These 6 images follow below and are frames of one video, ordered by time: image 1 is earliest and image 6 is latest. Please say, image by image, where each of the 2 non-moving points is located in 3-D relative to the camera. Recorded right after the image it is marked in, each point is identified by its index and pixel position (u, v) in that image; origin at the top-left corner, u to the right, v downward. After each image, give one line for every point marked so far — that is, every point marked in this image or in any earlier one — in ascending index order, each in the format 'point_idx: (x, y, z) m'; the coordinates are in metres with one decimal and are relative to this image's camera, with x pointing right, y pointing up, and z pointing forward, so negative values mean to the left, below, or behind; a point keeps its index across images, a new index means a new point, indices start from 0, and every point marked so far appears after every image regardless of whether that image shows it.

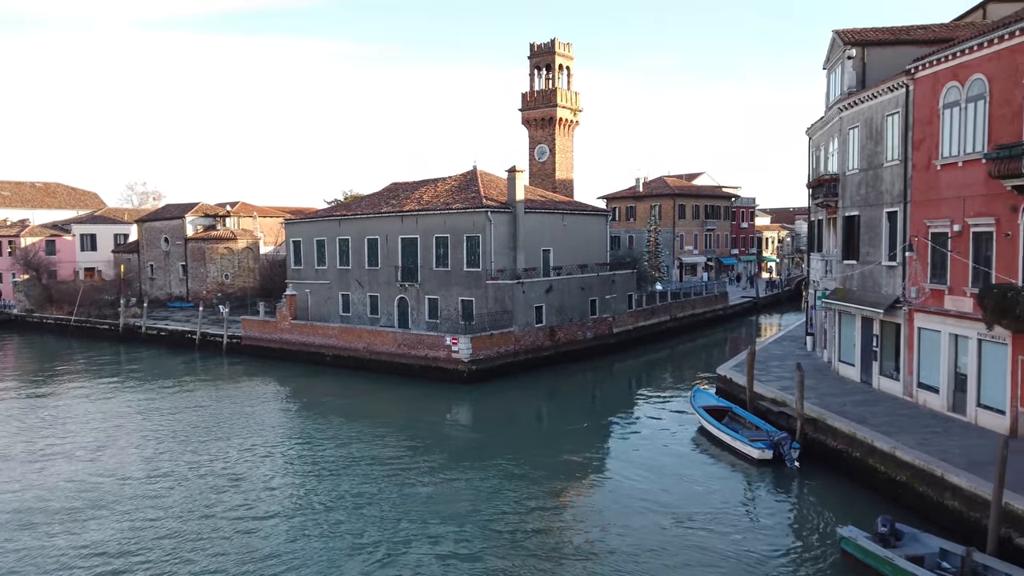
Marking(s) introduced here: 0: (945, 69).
0: (+11.3, +5.7, +19.4) m
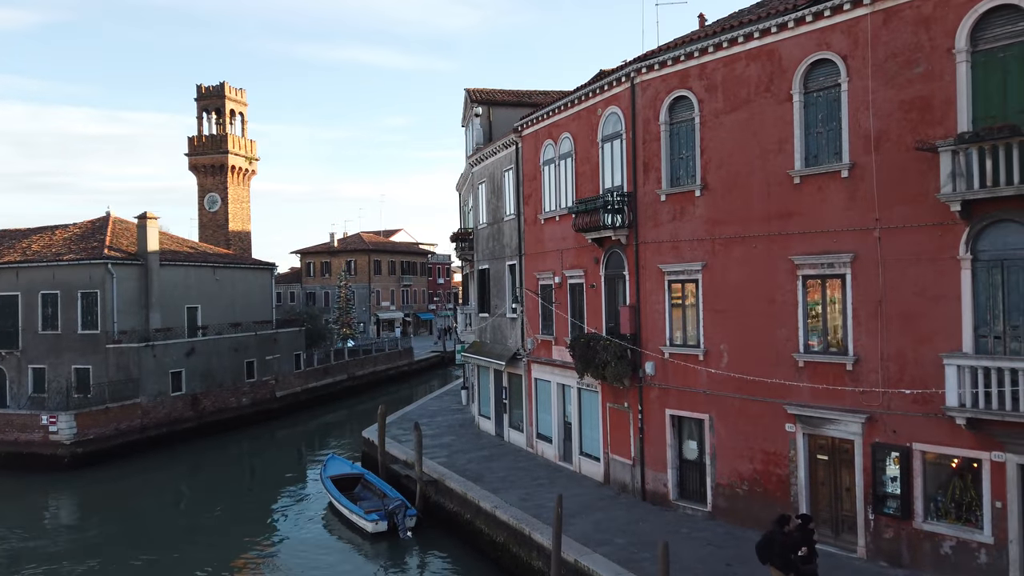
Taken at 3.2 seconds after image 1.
0: (+0.8, +4.3, +20.2) m
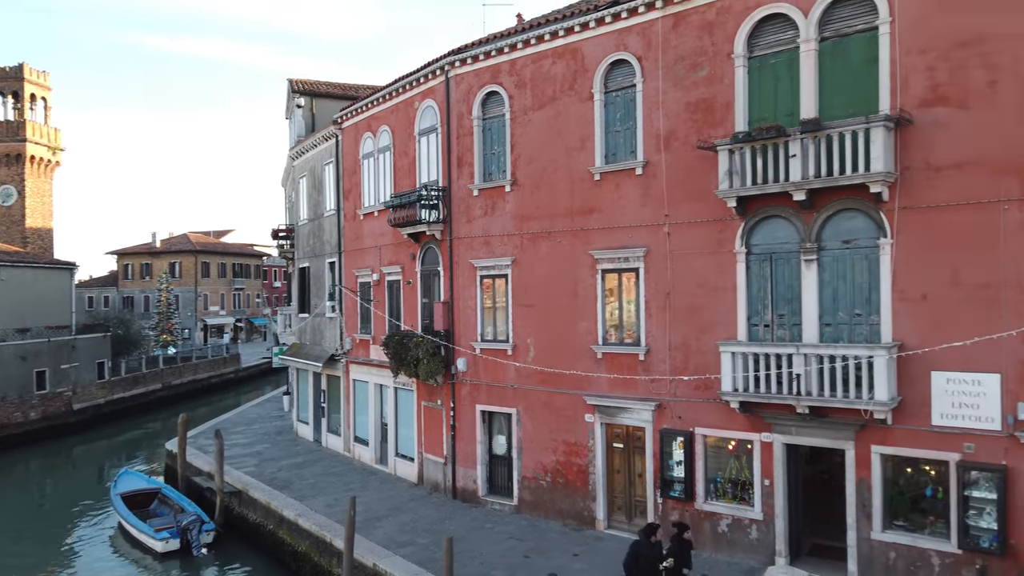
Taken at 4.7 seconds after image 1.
0: (-4.0, +4.4, +19.6) m
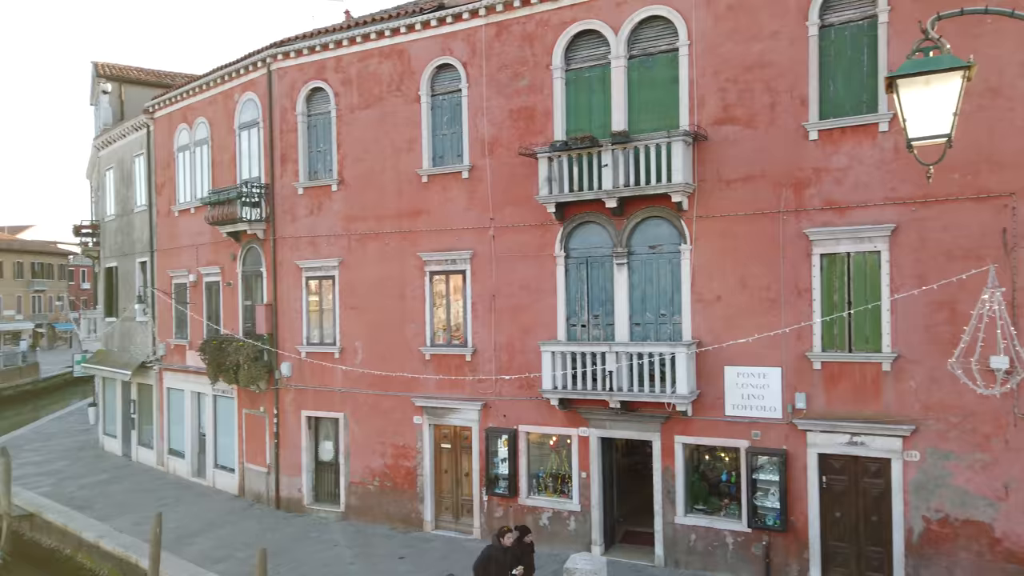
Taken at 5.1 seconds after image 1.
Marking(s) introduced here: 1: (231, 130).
0: (-8.3, +4.4, +18.3) m
1: (-6.2, +3.5, +16.4) m
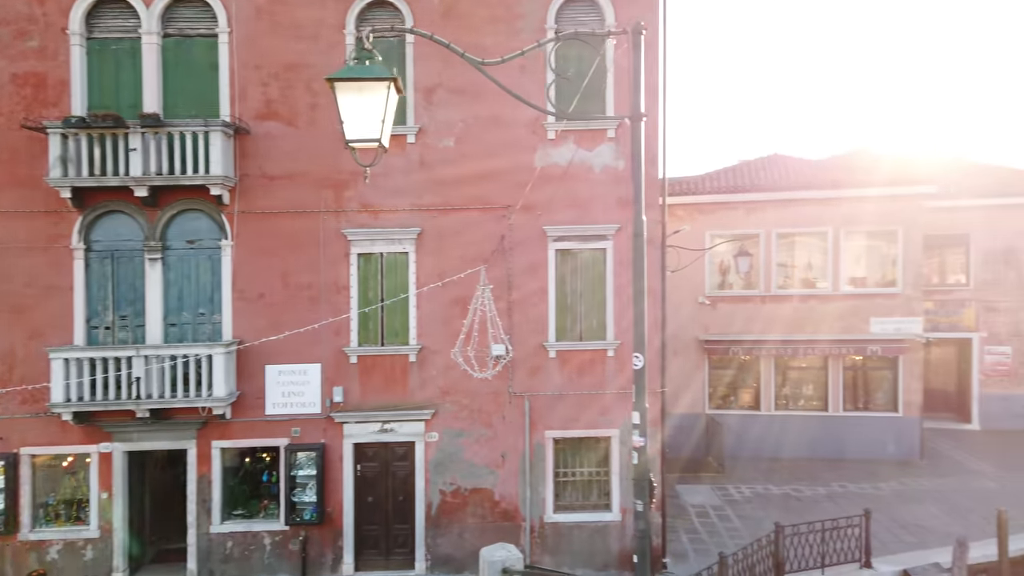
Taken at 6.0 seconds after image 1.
0: (-17.1, +4.4, +11.2) m
1: (-14.4, +3.6, +10.6) m
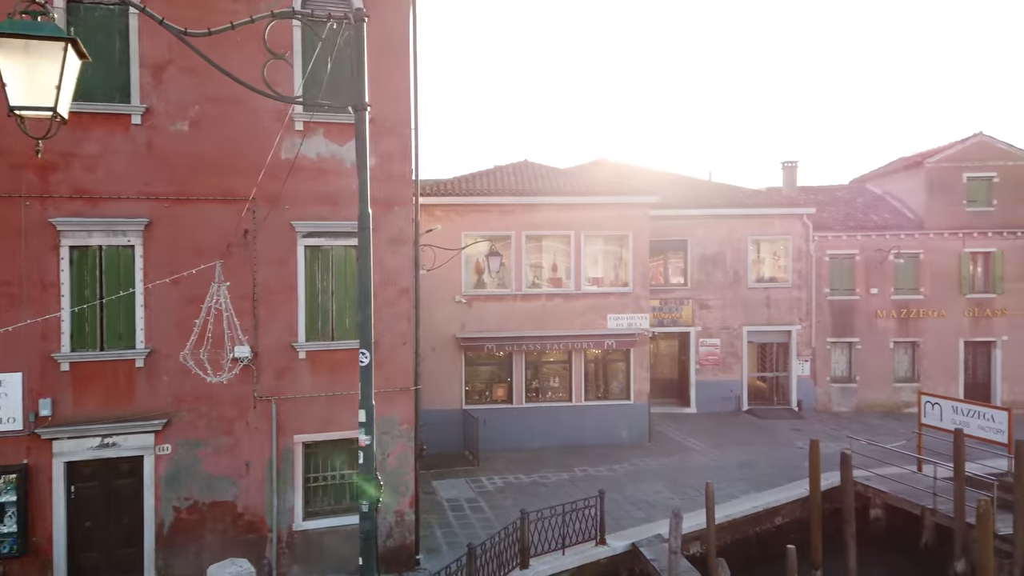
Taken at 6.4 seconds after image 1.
0: (-19.9, +4.5, +5.3) m
1: (-17.1, +3.6, +5.6) m
